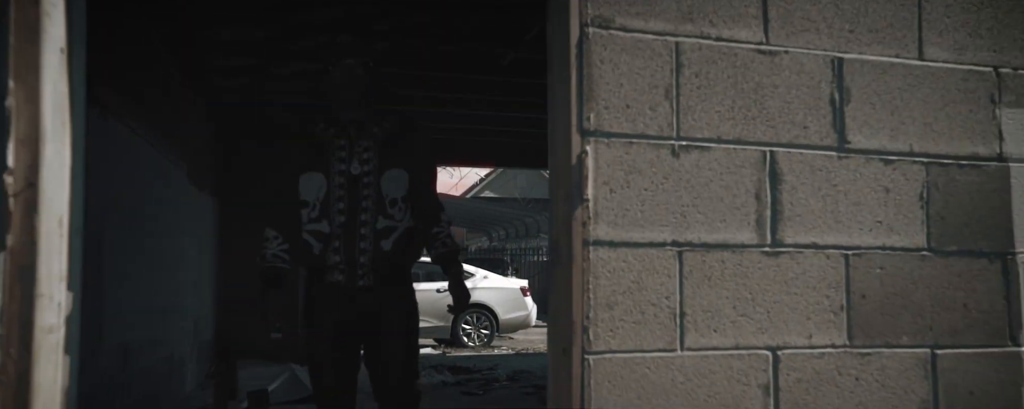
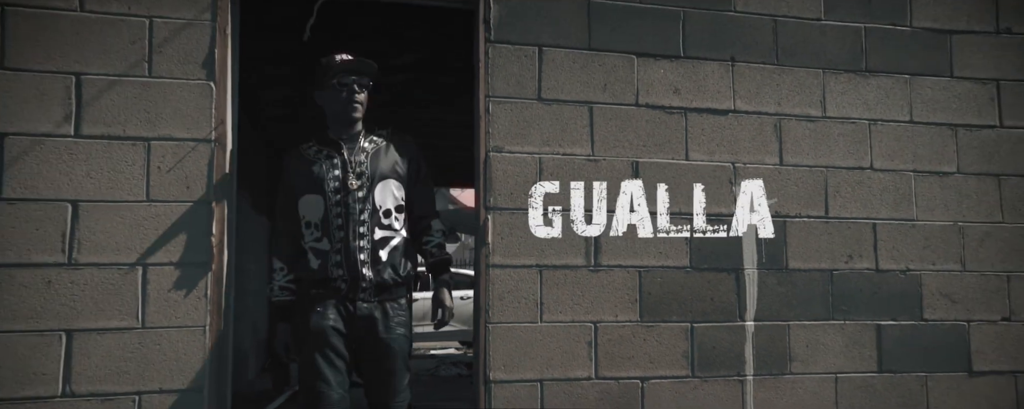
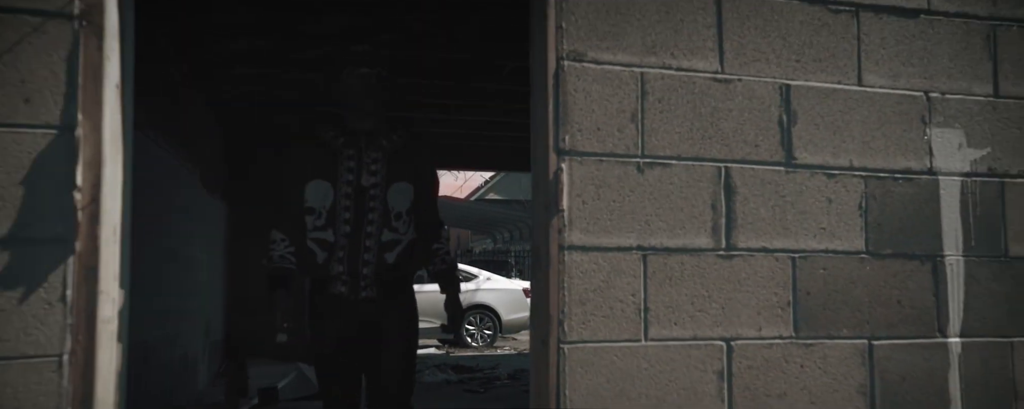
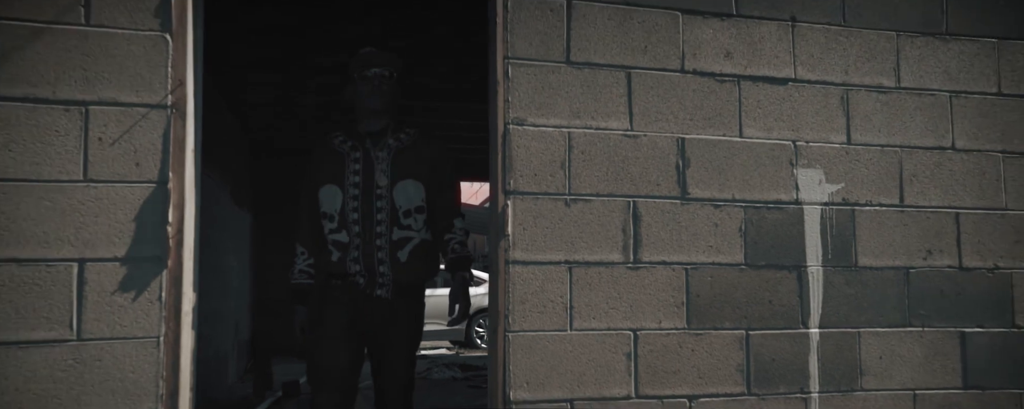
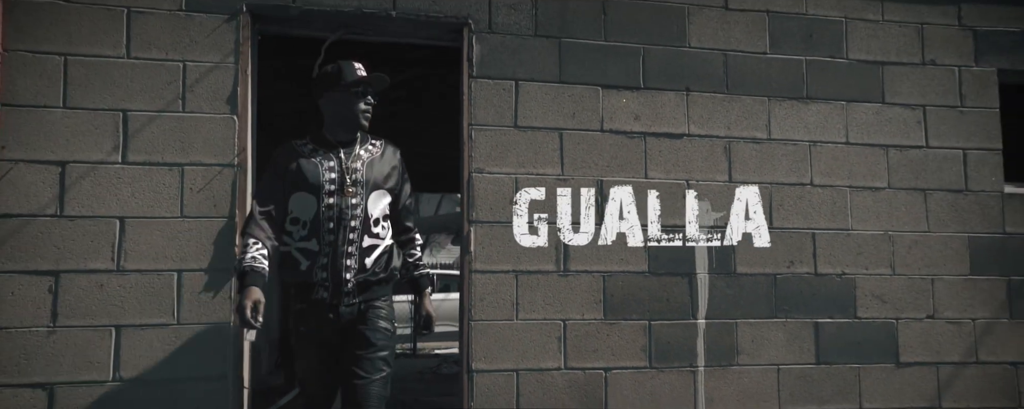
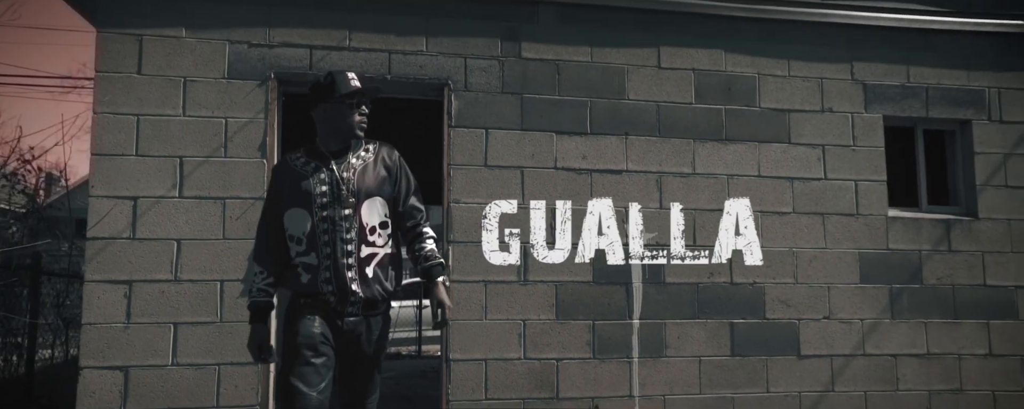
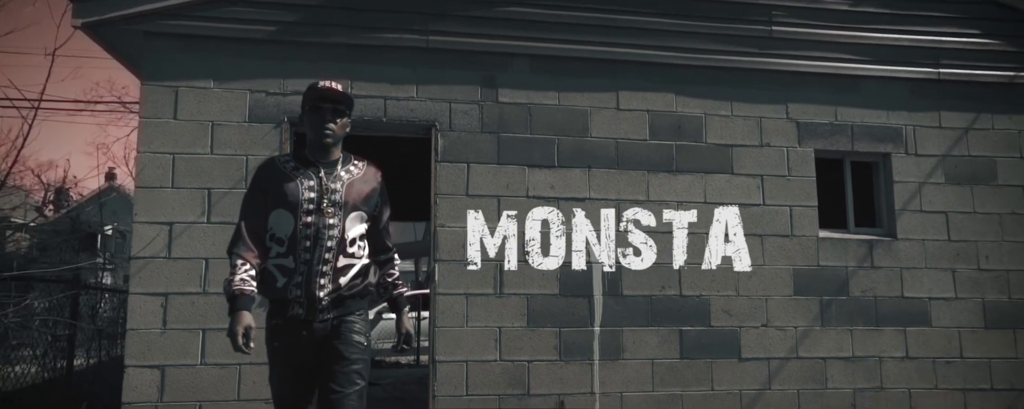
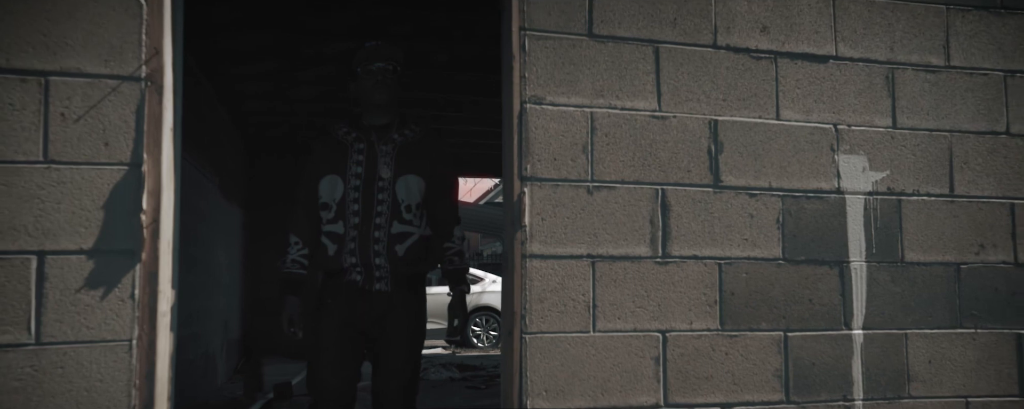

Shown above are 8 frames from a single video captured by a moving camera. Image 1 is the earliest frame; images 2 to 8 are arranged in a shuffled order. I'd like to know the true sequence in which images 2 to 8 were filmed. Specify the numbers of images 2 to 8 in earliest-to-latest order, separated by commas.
3, 8, 4, 2, 5, 6, 7
